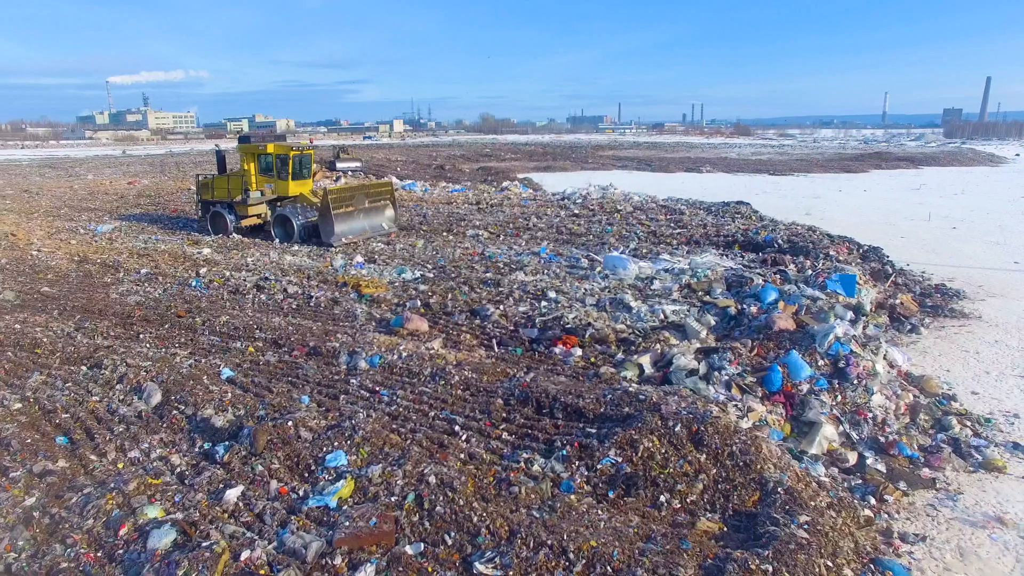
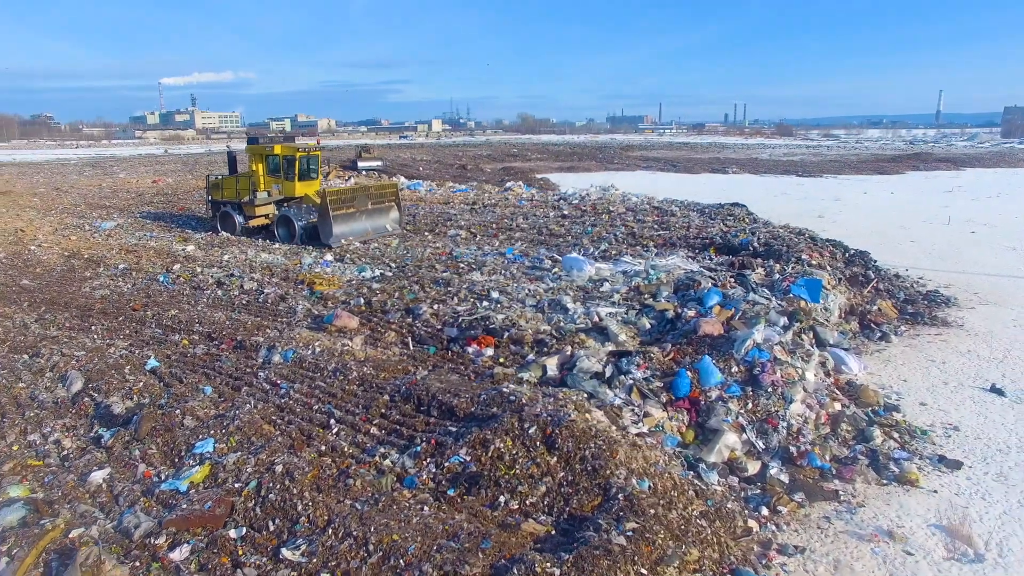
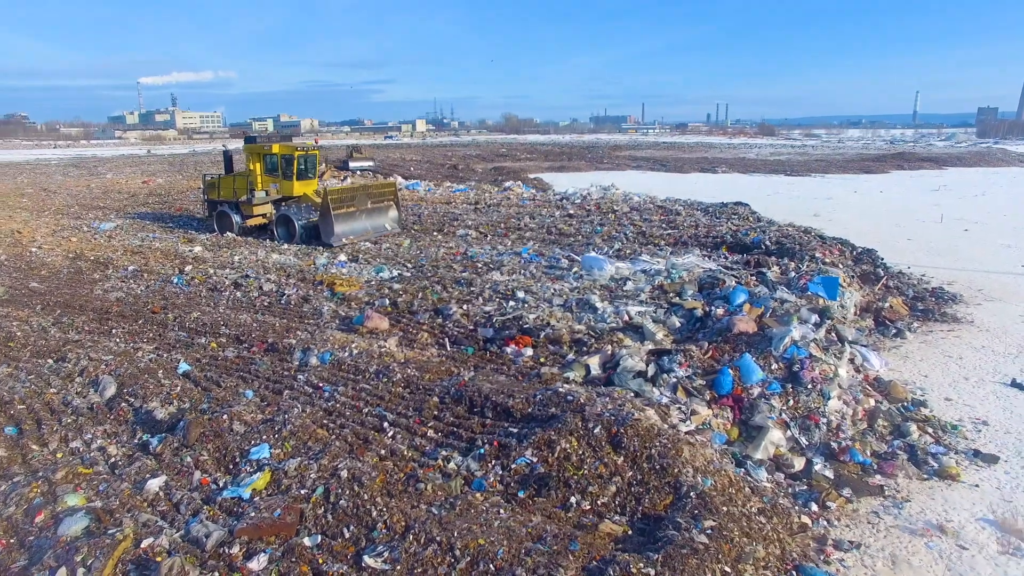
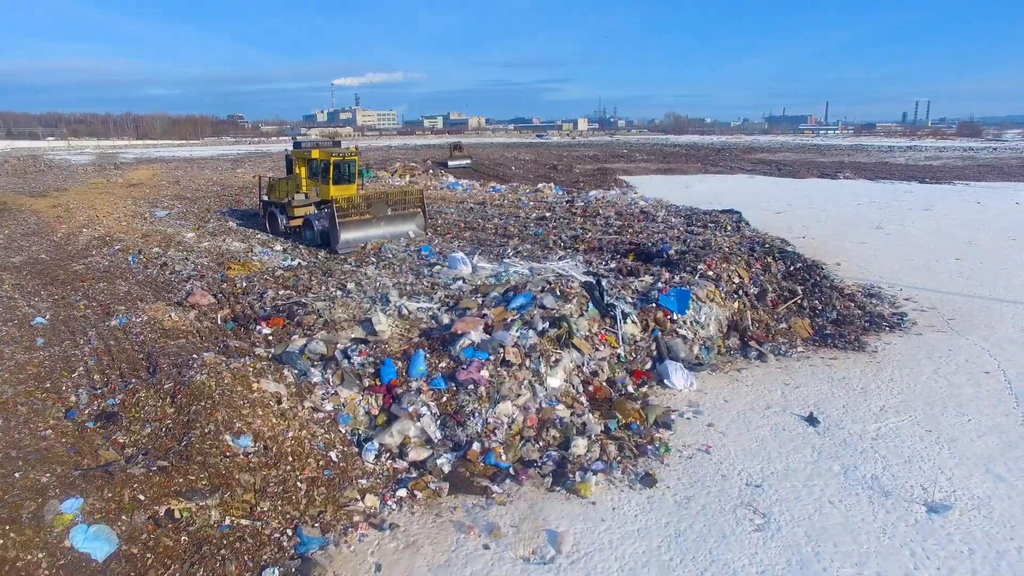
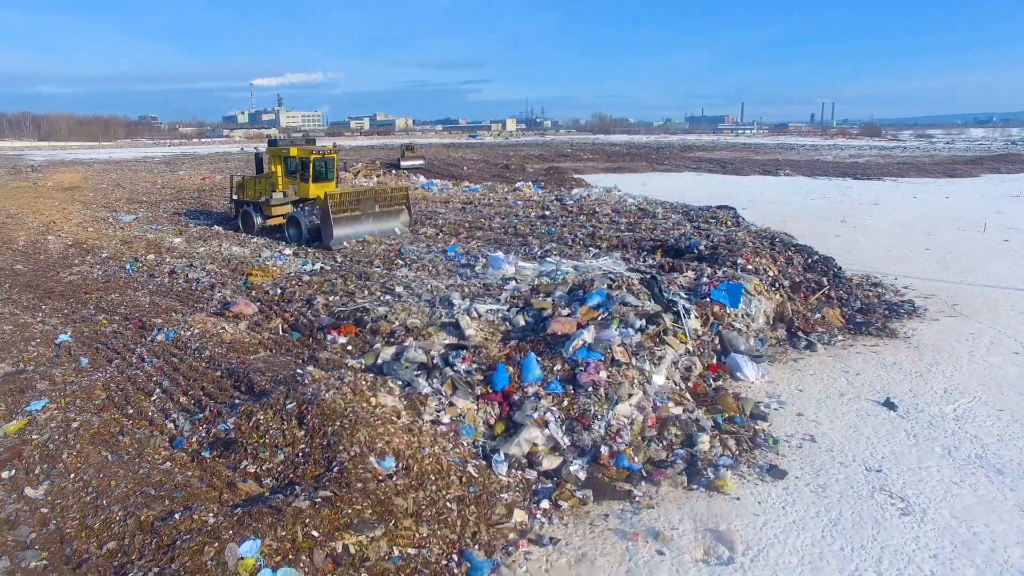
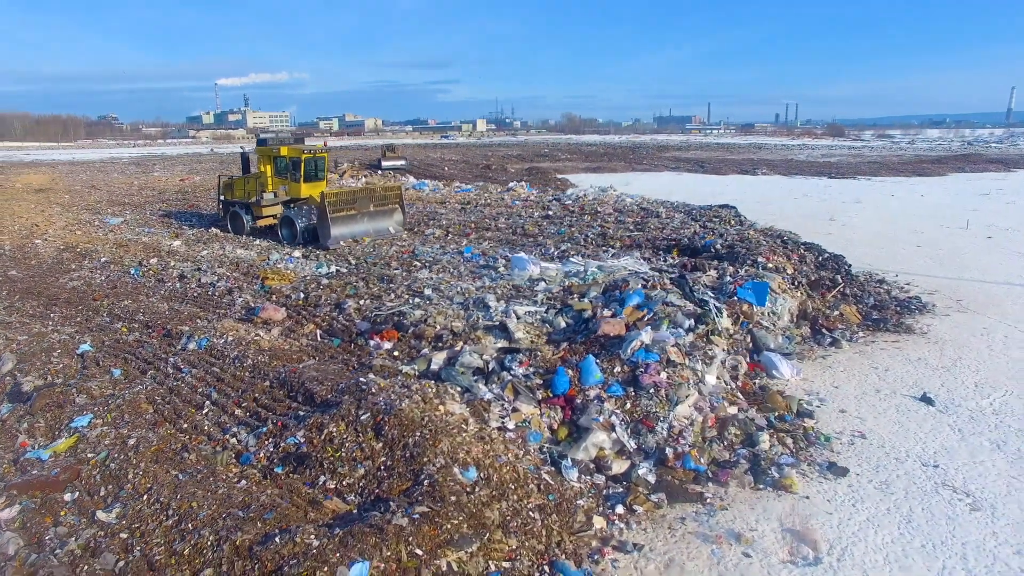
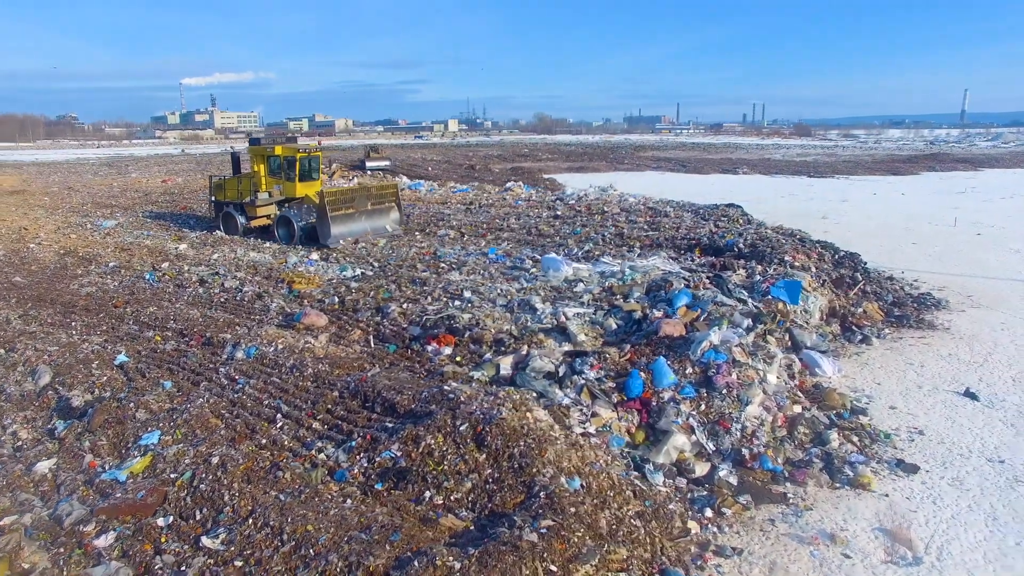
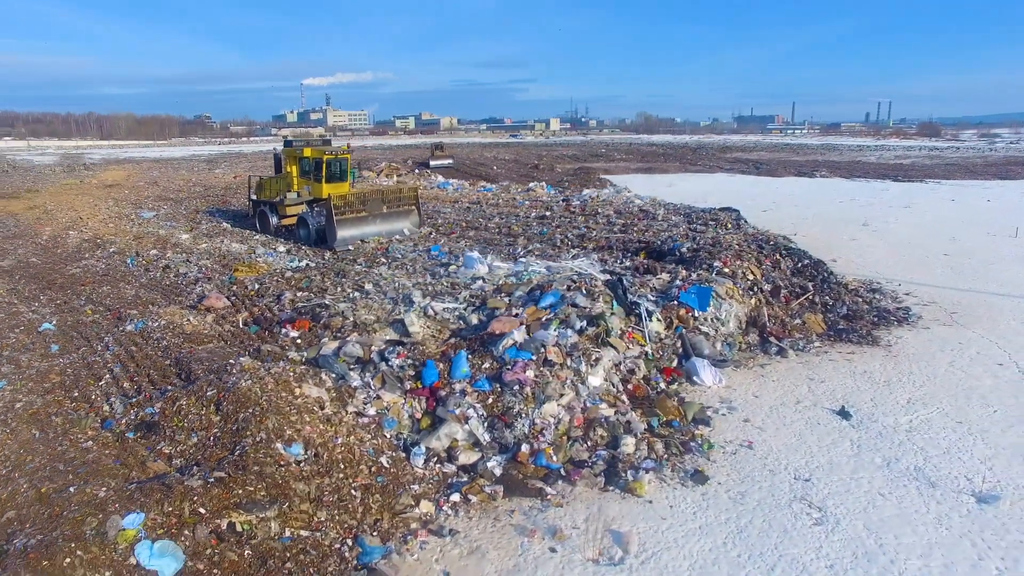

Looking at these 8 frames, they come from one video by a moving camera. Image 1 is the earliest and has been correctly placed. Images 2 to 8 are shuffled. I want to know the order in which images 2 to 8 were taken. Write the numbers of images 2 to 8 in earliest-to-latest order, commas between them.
3, 2, 7, 6, 5, 8, 4
